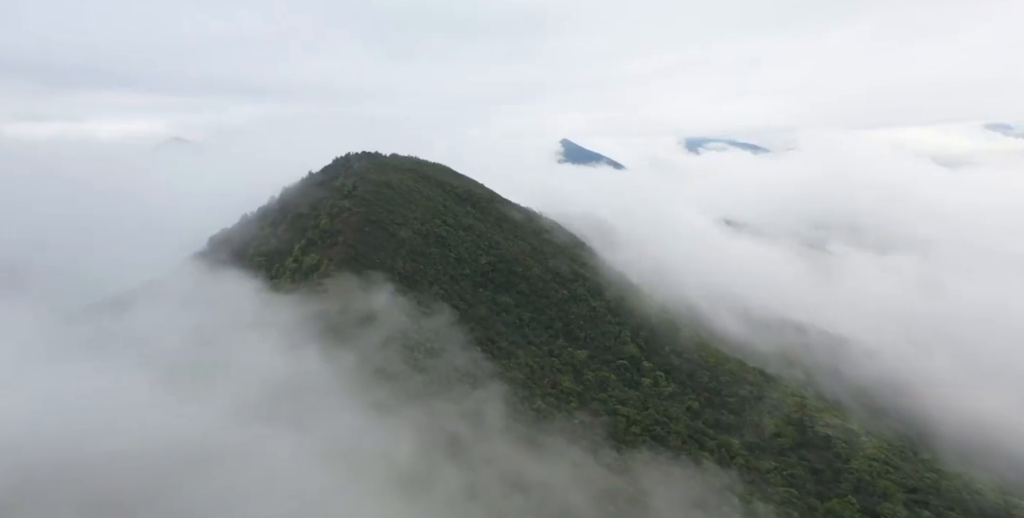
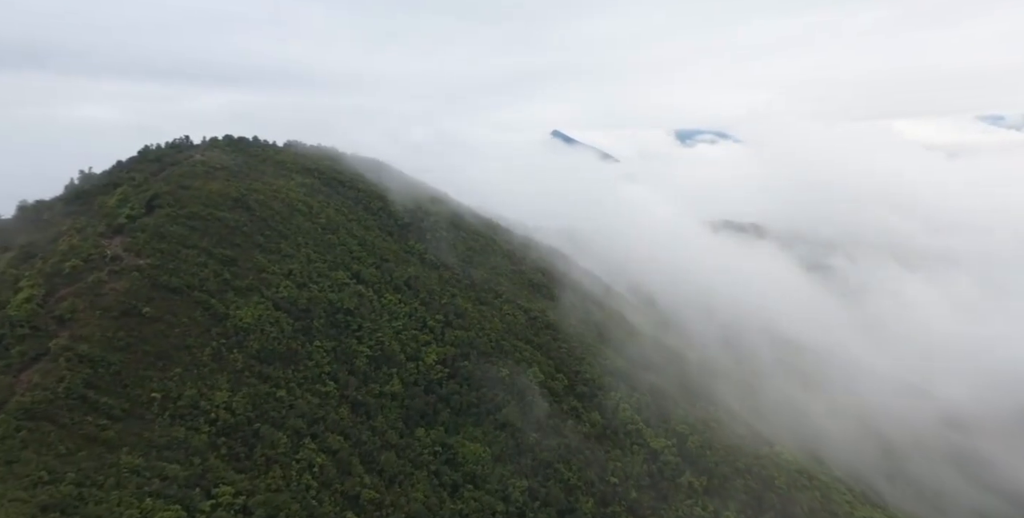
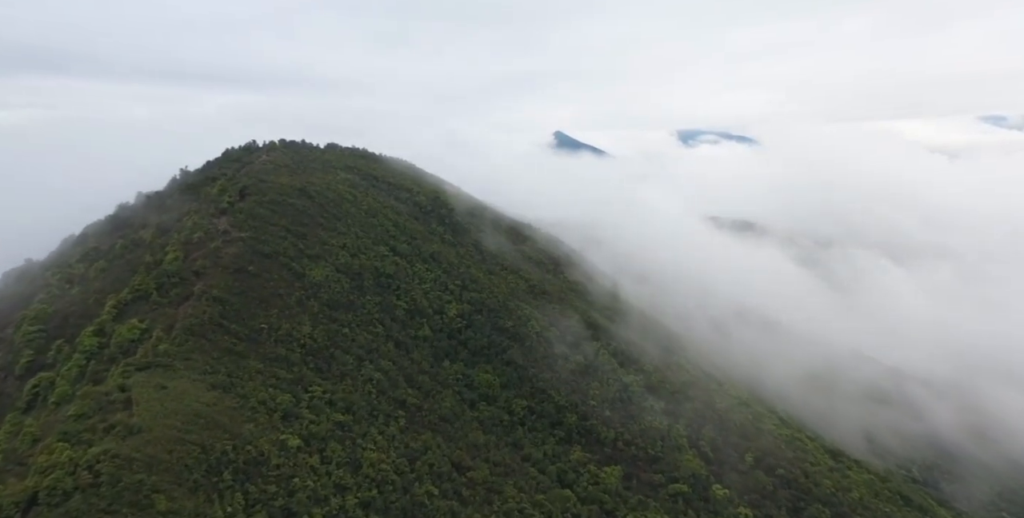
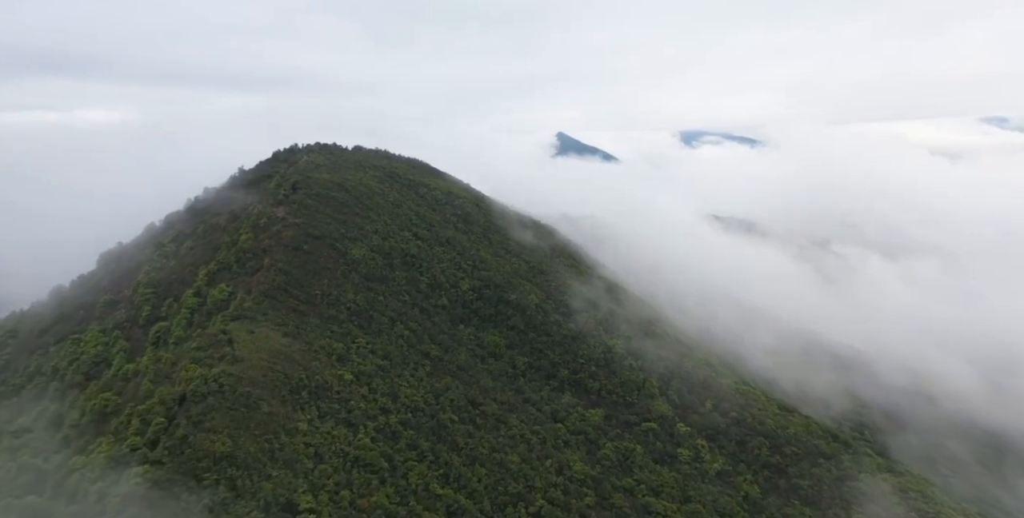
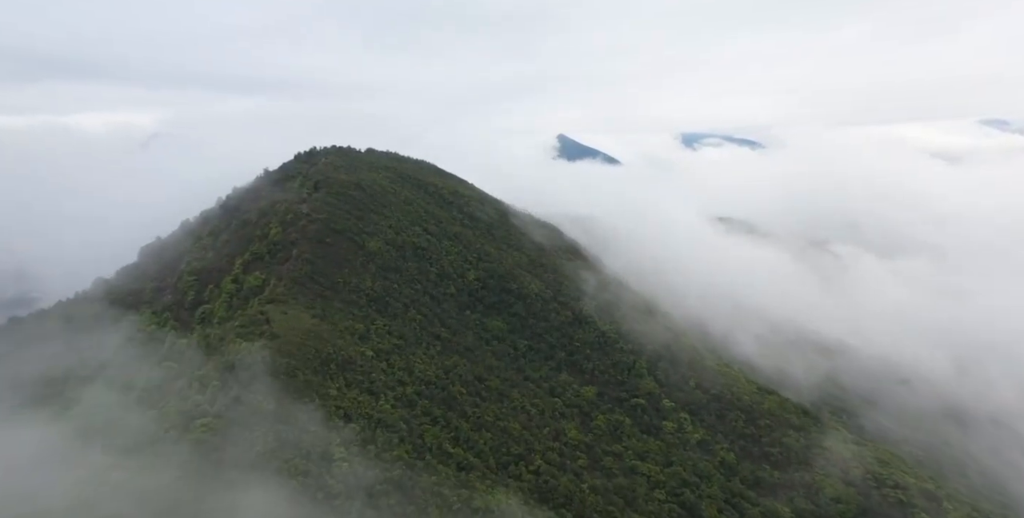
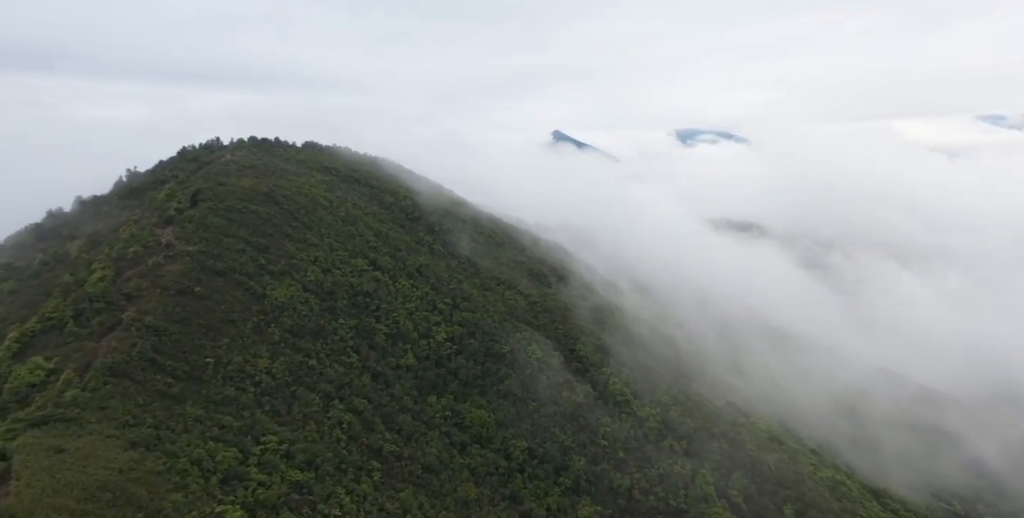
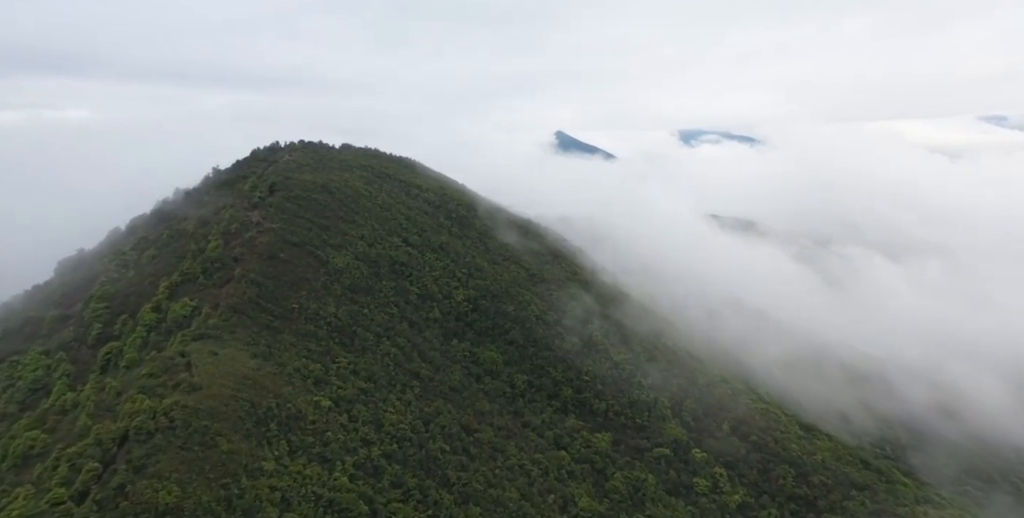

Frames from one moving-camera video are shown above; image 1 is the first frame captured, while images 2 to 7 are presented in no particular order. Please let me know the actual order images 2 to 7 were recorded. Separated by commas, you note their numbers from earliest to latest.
5, 4, 7, 3, 6, 2
